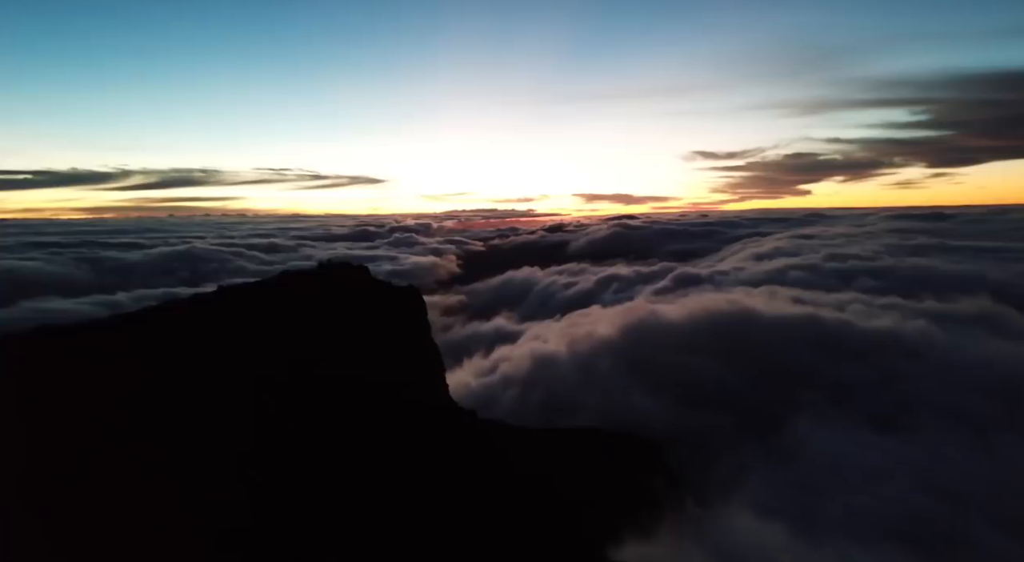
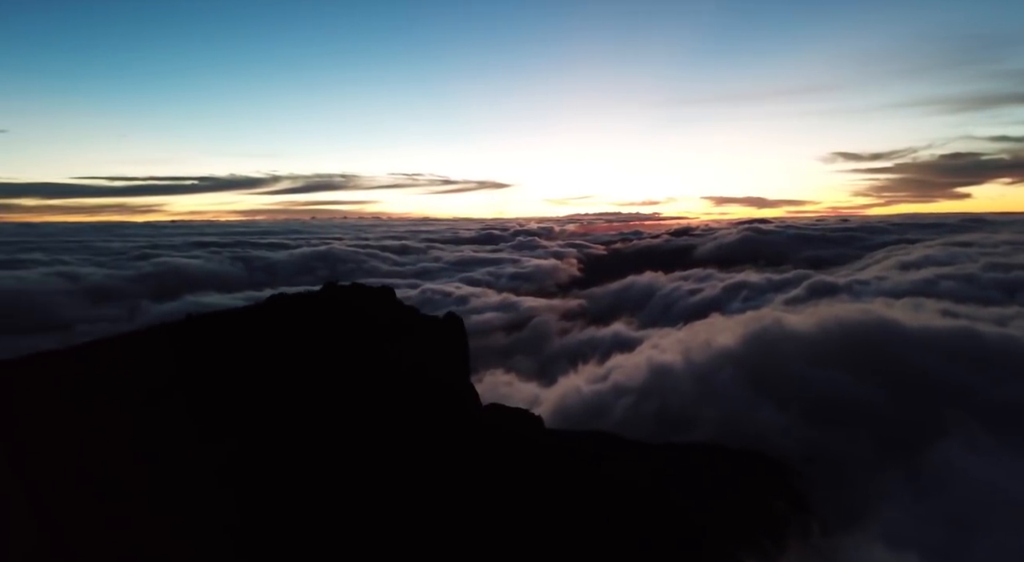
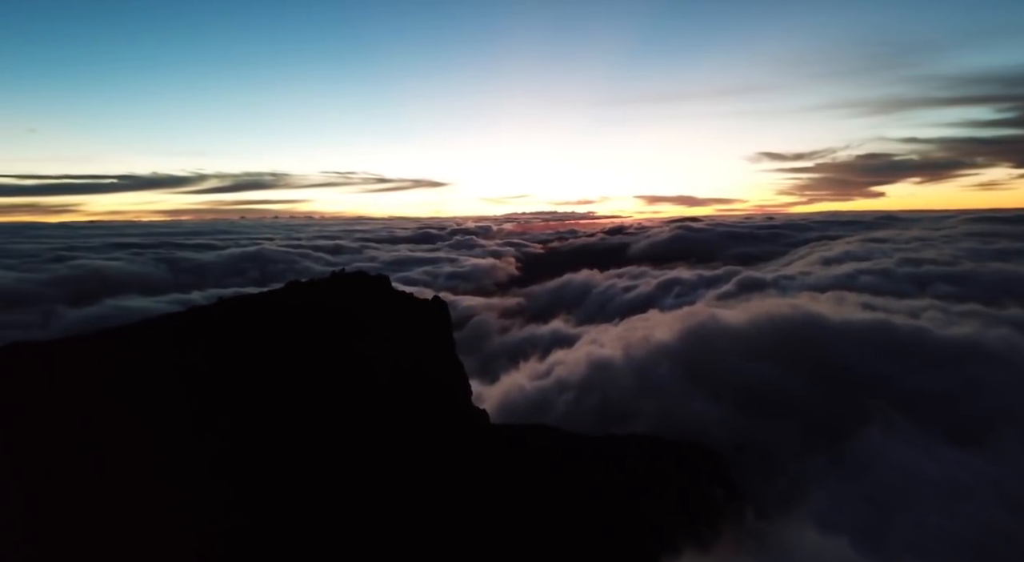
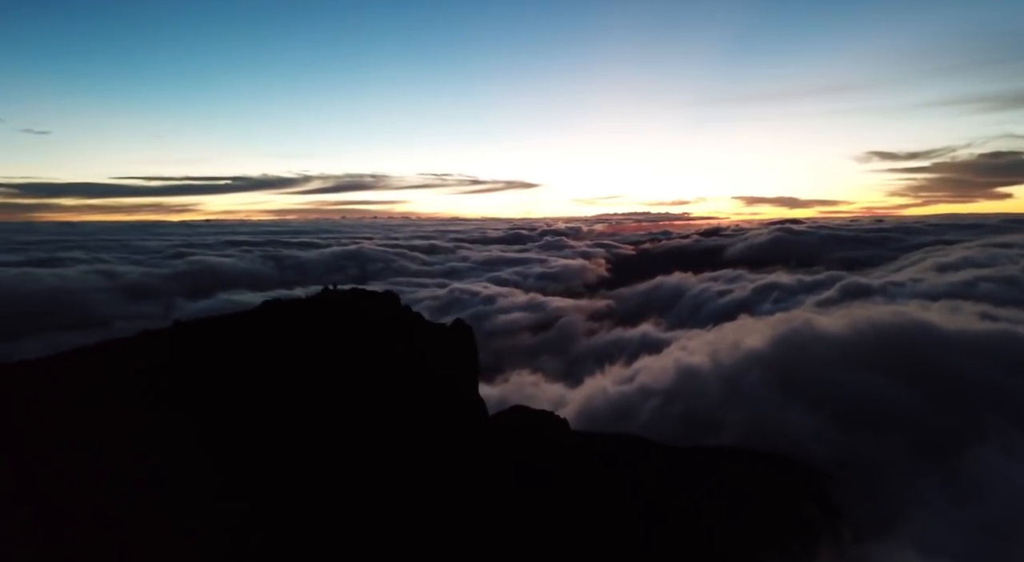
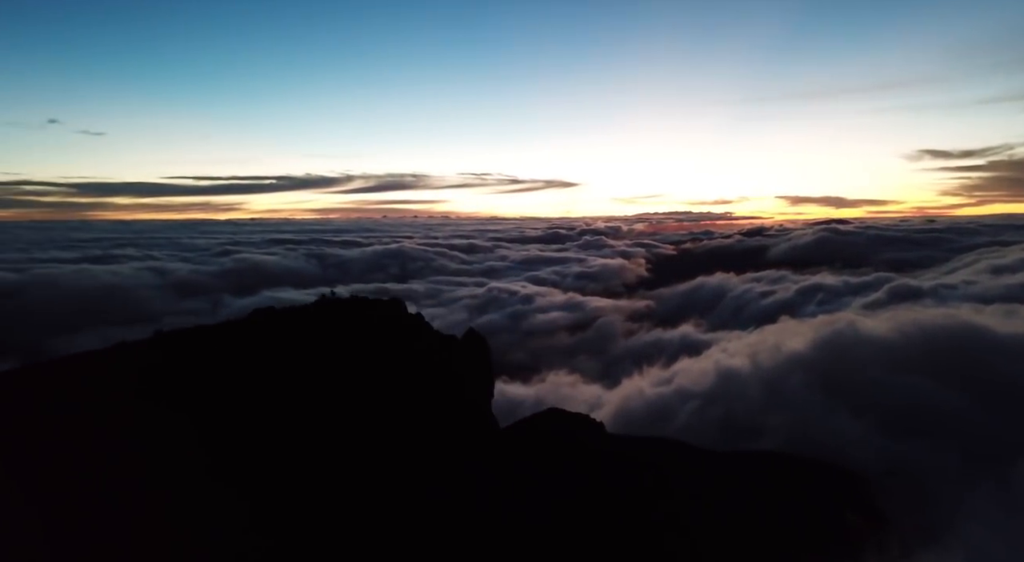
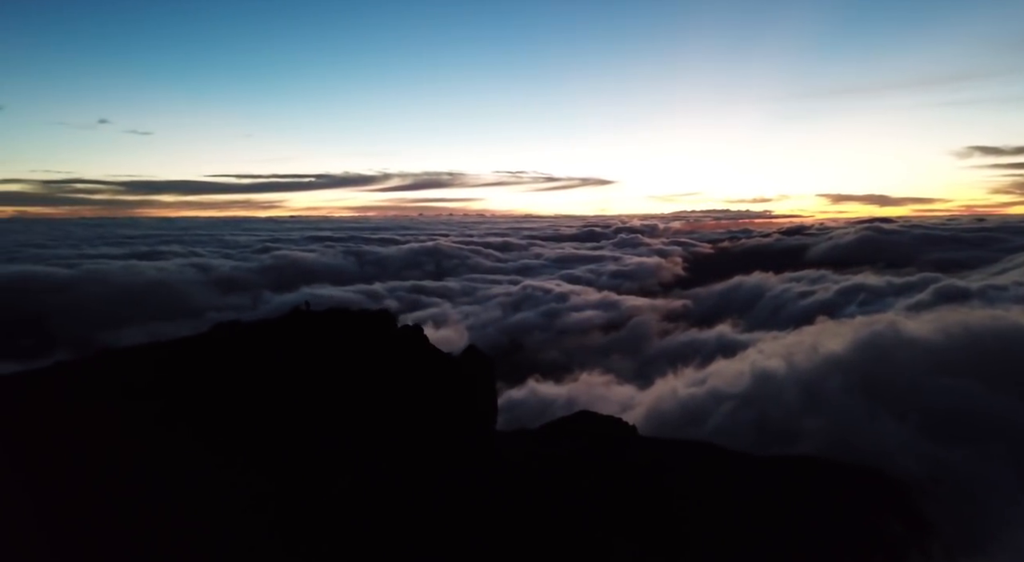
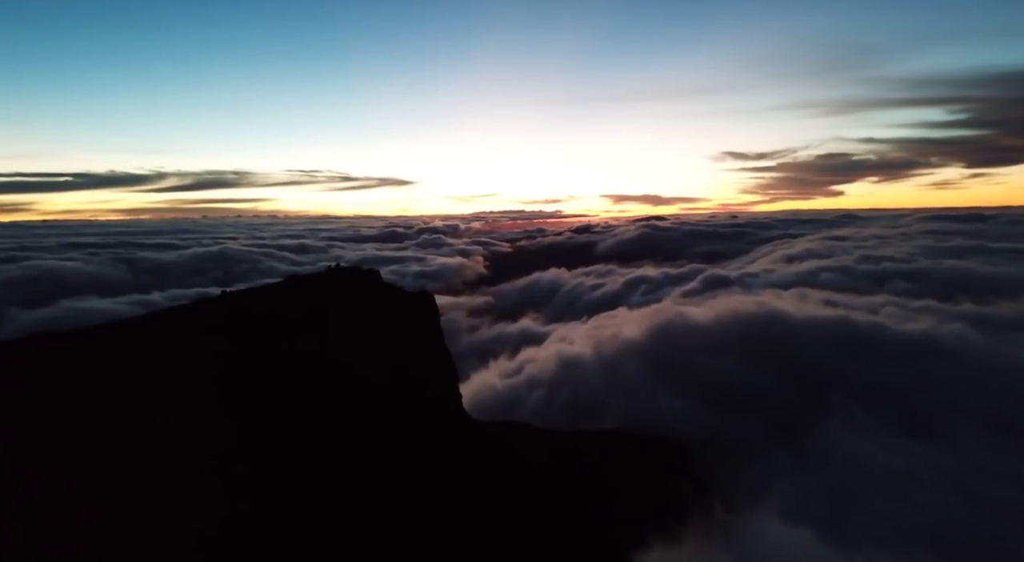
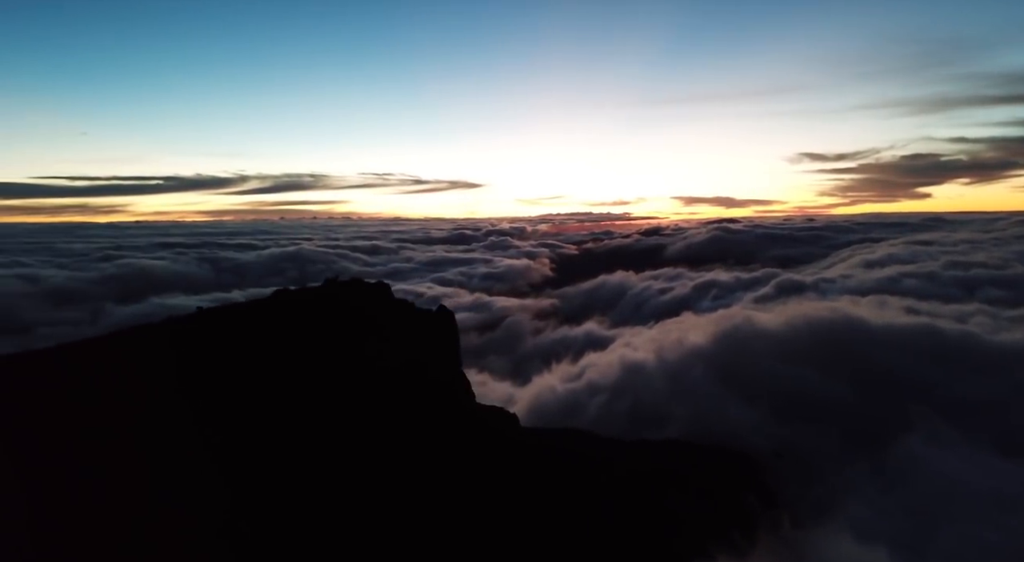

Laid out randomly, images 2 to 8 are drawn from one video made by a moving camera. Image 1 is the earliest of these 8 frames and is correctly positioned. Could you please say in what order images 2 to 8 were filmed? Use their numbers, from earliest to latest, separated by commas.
7, 3, 8, 2, 4, 5, 6
